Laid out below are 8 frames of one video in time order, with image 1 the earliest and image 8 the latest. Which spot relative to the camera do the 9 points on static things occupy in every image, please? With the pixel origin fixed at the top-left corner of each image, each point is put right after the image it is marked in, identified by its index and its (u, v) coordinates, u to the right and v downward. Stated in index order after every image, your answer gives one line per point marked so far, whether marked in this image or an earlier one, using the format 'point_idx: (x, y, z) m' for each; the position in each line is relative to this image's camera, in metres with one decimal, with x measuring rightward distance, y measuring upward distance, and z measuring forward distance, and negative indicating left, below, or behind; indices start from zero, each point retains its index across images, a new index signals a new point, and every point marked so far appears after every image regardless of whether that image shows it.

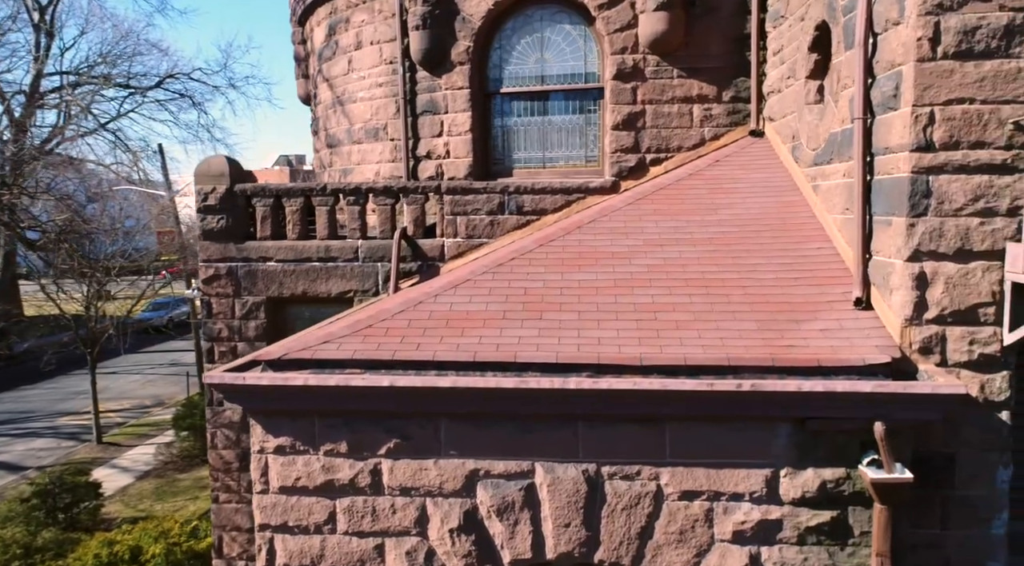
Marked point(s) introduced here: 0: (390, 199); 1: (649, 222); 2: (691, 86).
0: (-1.3, +1.0, +8.8) m
1: (+1.2, +0.5, +6.7) m
2: (+2.0, +2.2, +8.9) m
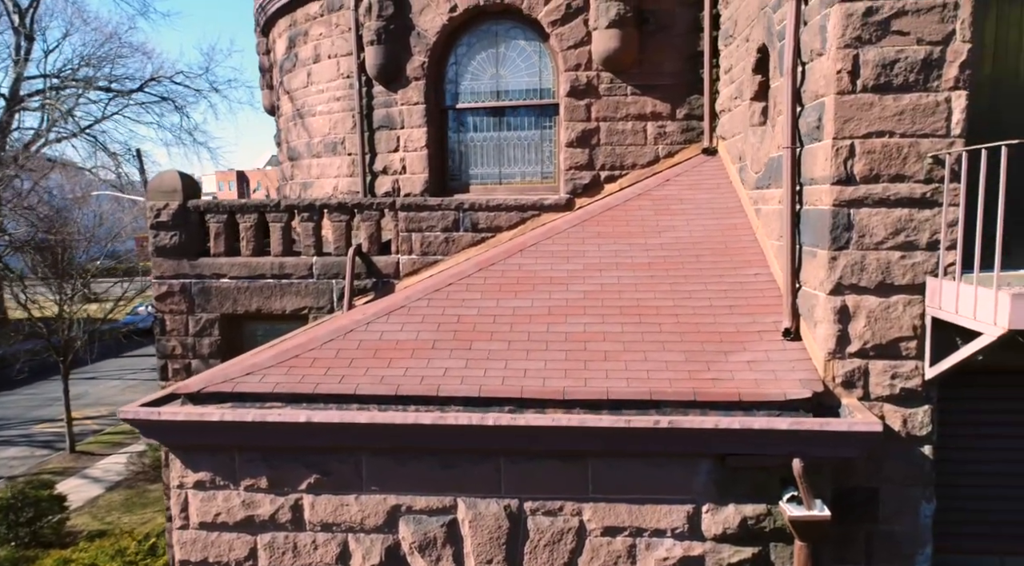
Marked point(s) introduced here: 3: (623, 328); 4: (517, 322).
0: (-1.8, +0.8, +8.7) m
1: (+0.7, +0.3, +6.6) m
2: (+1.5, +2.0, +8.8) m
3: (+0.7, -0.3, +5.3) m
4: (0.0, -0.3, +5.5) m
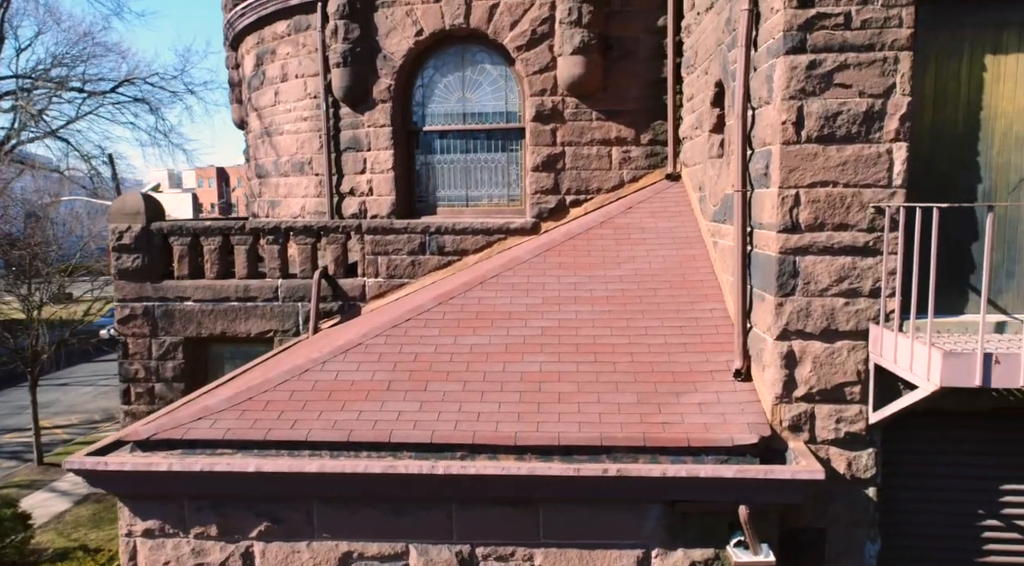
0: (-2.2, +0.5, +8.7) m
1: (+0.3, 0.0, +6.7) m
2: (+1.1, +1.7, +8.9) m
3: (+0.4, -0.6, +5.4) m
4: (-0.3, -0.5, +5.5) m
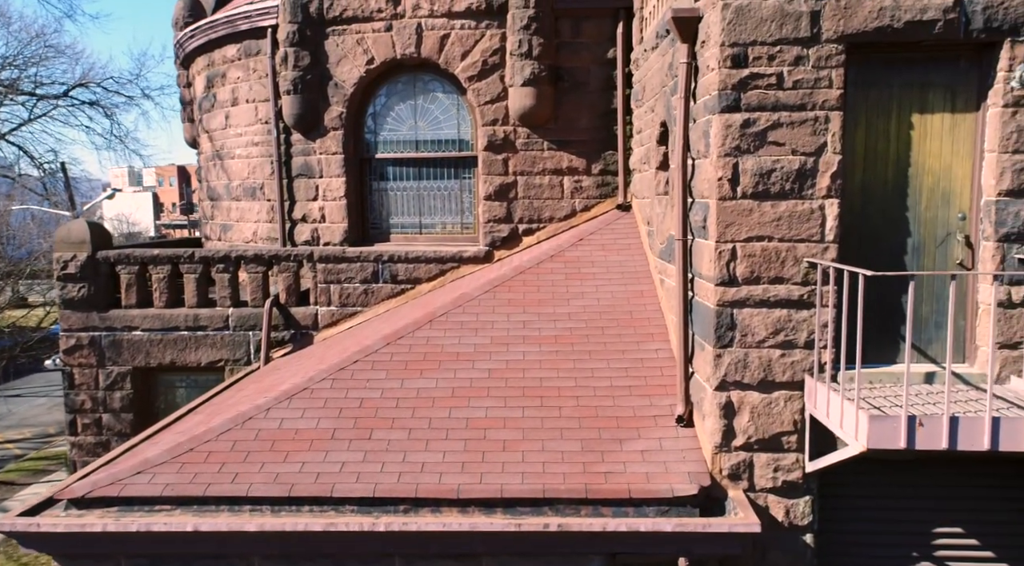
0: (-2.7, +0.2, +8.6) m
1: (-0.1, -0.3, +6.7) m
2: (+0.6, +1.4, +9.0) m
3: (+0.1, -0.9, +5.4) m
4: (-0.6, -0.9, +5.5) m
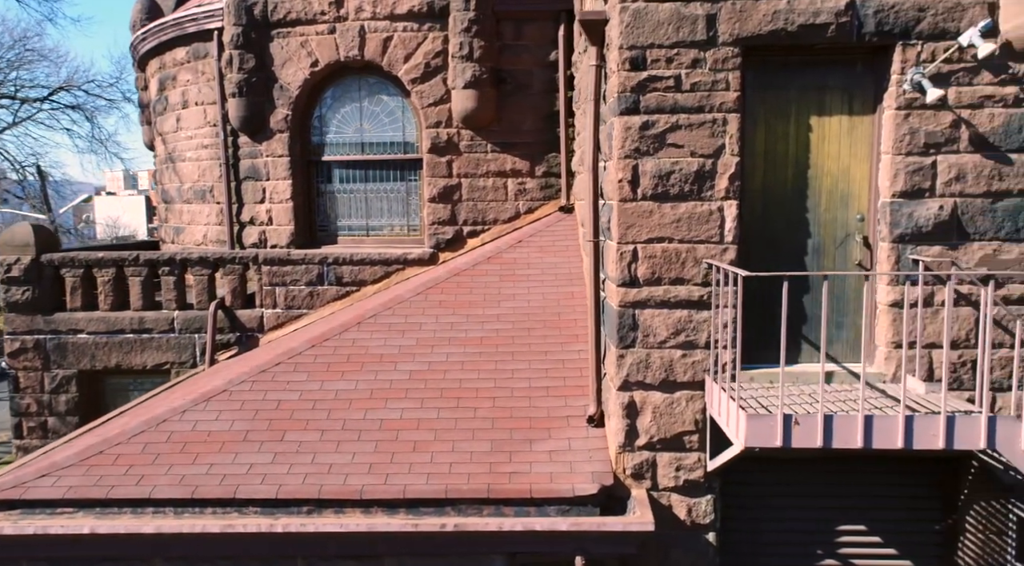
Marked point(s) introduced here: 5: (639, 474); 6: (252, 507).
0: (-3.3, +0.1, +8.6) m
1: (-0.7, -0.3, +6.7) m
2: (-0.1, +1.4, +9.0) m
3: (-0.5, -0.9, +5.4) m
4: (-1.2, -0.9, +5.5) m
5: (+0.8, -1.1, +4.7) m
6: (-1.5, -1.3, +4.6) m
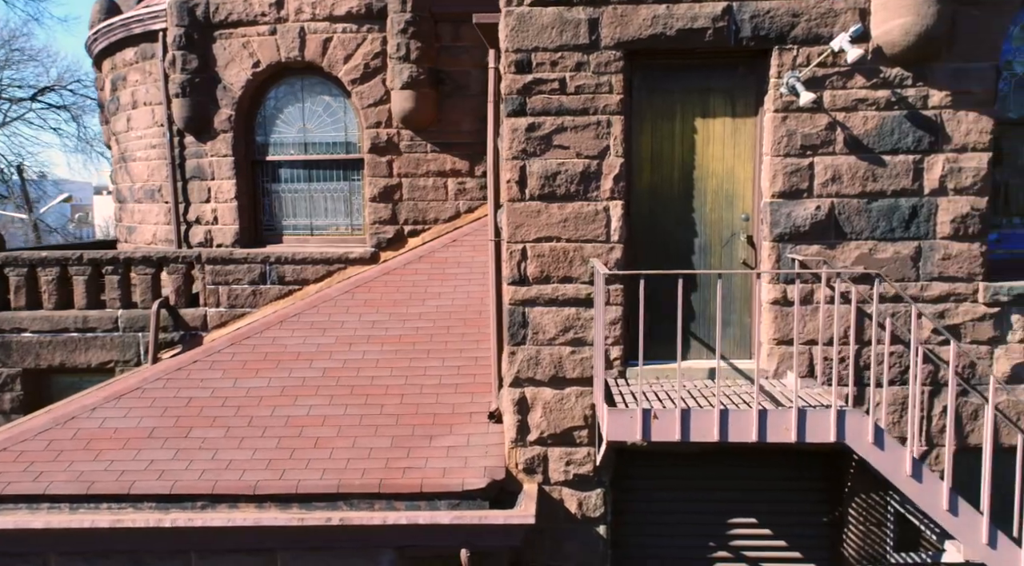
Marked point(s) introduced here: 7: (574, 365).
0: (-4.0, +0.1, +8.7) m
1: (-1.4, -0.3, +6.8) m
2: (-0.8, +1.4, +9.1) m
3: (-1.2, -0.9, +5.5) m
4: (-1.9, -0.9, +5.6) m
5: (+0.1, -1.1, +4.8) m
6: (-2.2, -1.3, +4.7) m
7: (+0.4, -0.5, +4.8) m
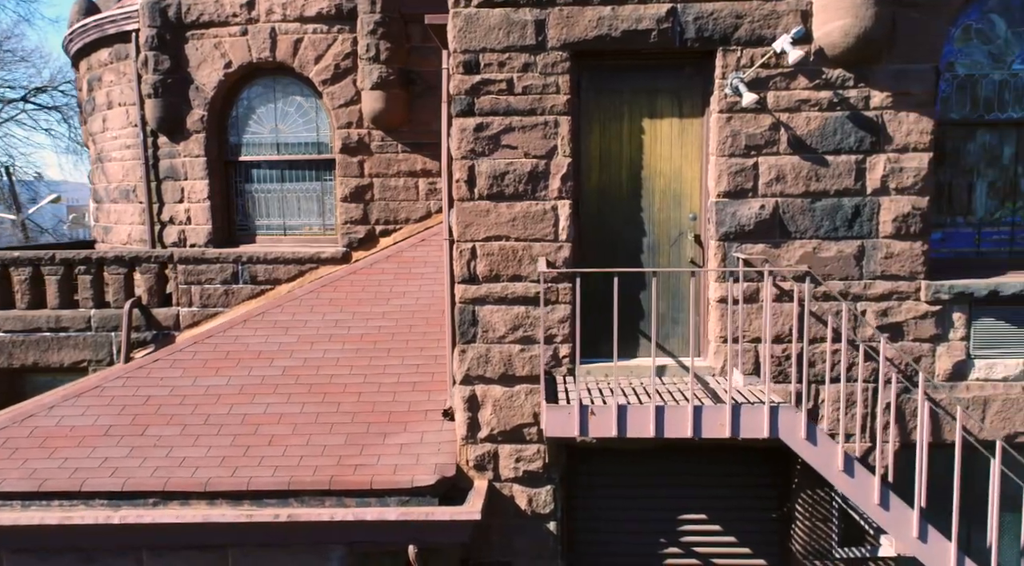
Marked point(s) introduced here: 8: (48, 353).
0: (-4.3, +0.1, +8.7) m
1: (-1.7, -0.3, +6.8) m
2: (-1.1, +1.4, +9.1) m
3: (-1.5, -0.9, +5.5) m
4: (-2.2, -0.9, +5.6) m
5: (-0.2, -1.1, +4.9) m
6: (-2.5, -1.3, +4.7) m
7: (+0.1, -0.5, +4.8) m
8: (-5.2, -0.8, +8.7) m
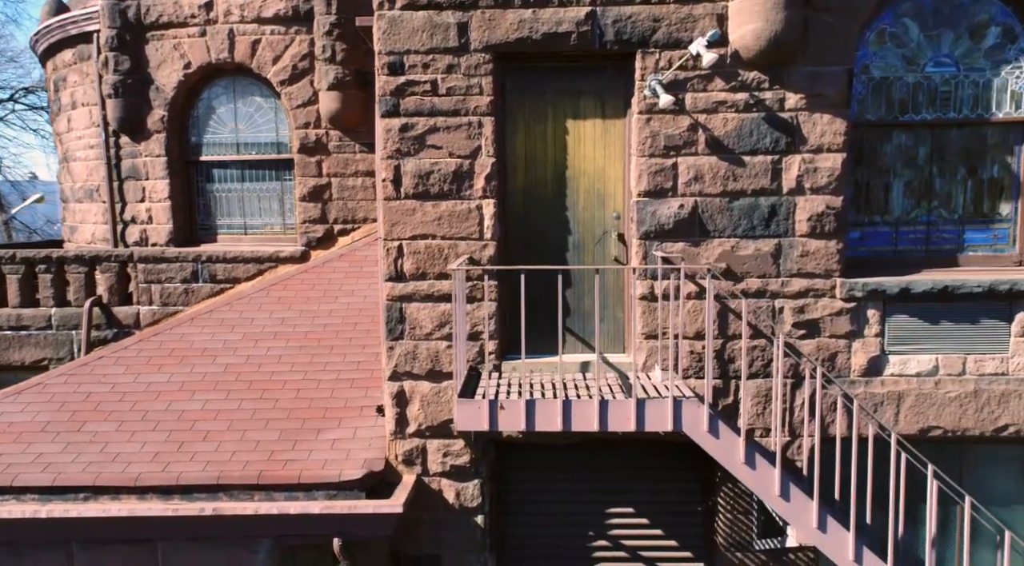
0: (-4.8, +0.2, +8.7) m
1: (-2.1, -0.3, +6.9) m
2: (-1.6, +1.4, +9.2) m
3: (-1.9, -0.9, +5.6) m
4: (-2.6, -0.8, +5.7) m
5: (-0.6, -1.1, +5.0) m
6: (-2.9, -1.3, +4.8) m
7: (-0.4, -0.5, +4.9) m
8: (-5.7, -0.8, +8.7) m
